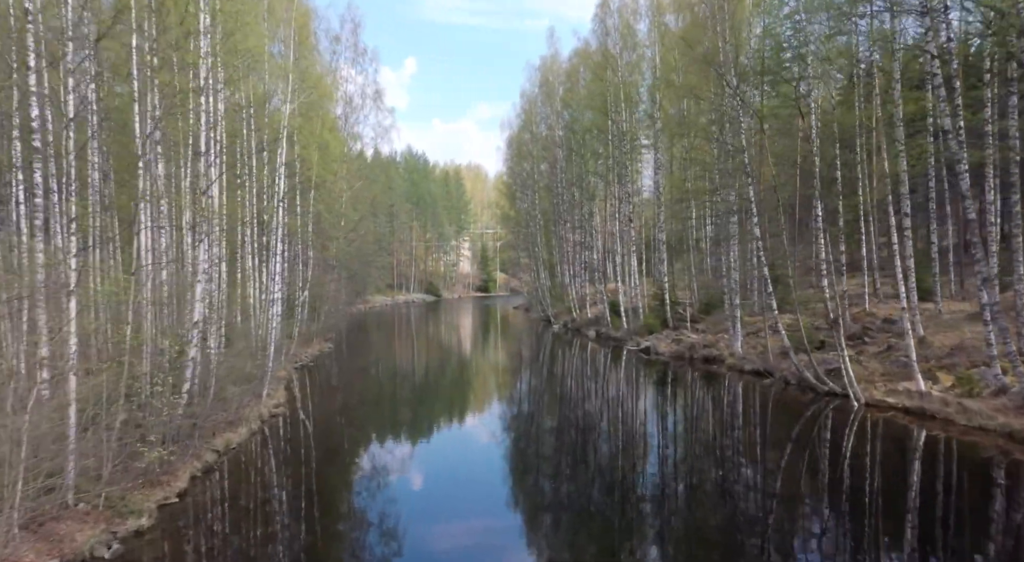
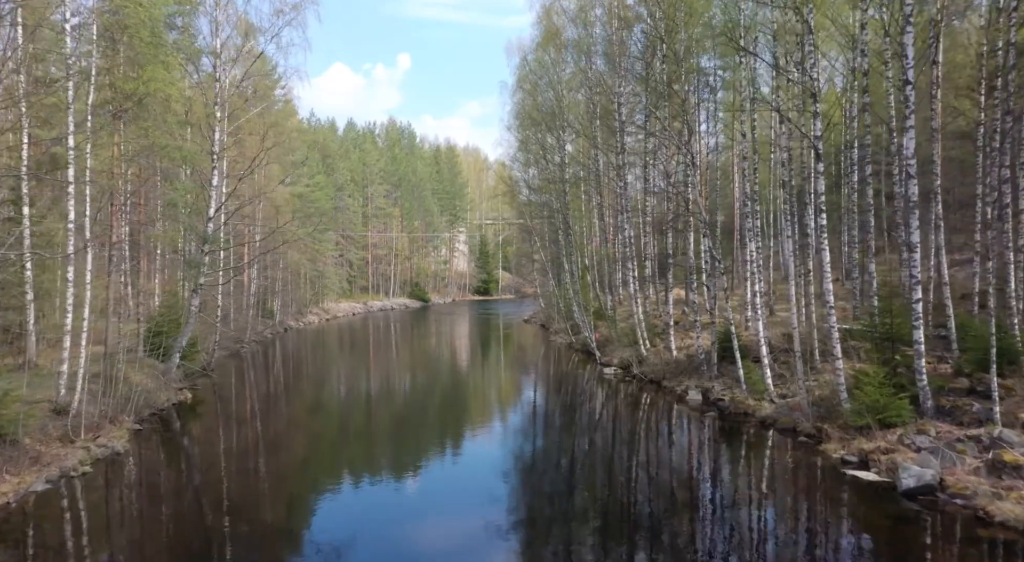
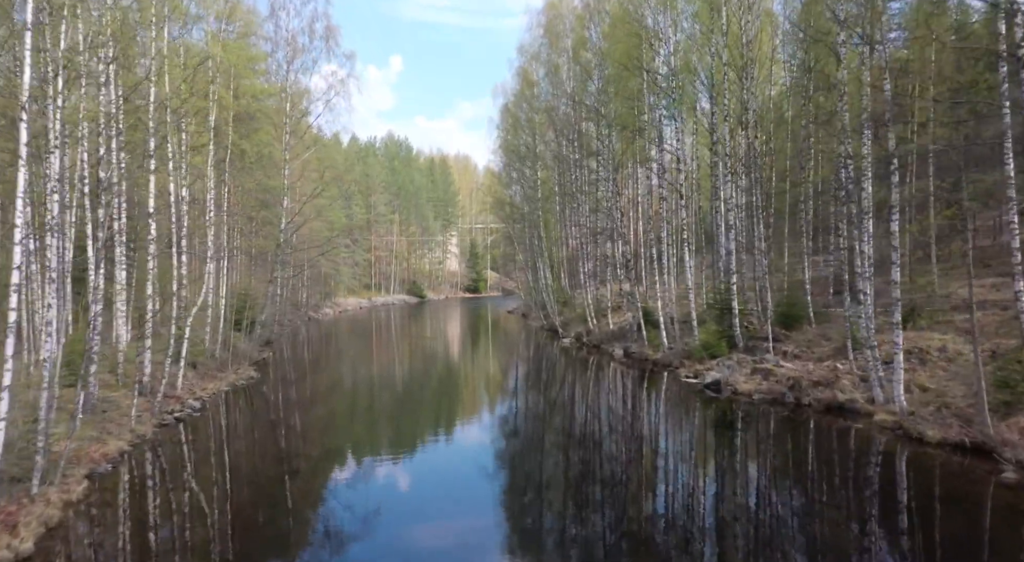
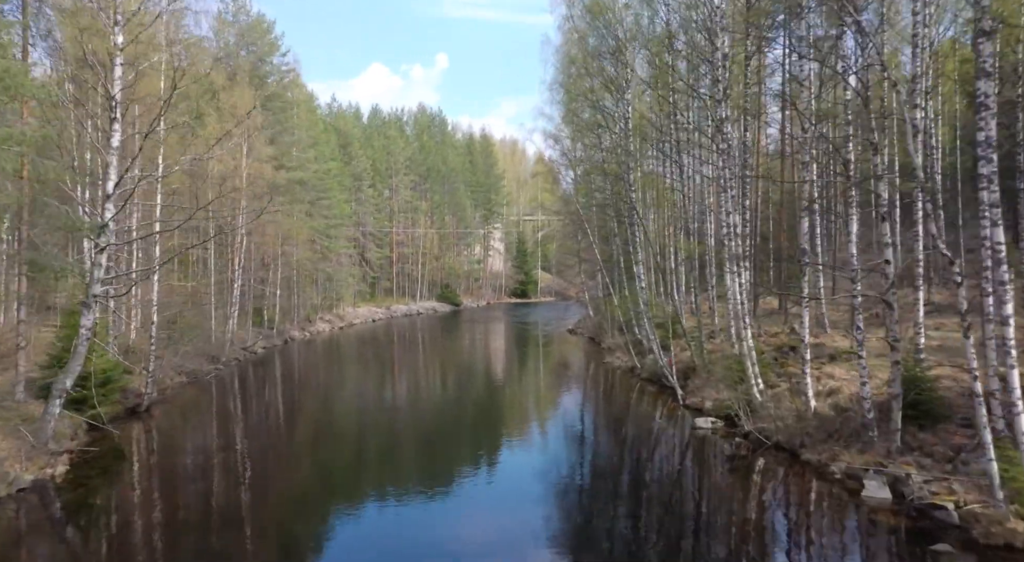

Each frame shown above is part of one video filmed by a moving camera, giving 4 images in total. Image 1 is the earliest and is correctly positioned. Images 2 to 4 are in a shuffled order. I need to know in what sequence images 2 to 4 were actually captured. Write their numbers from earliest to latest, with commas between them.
3, 2, 4
